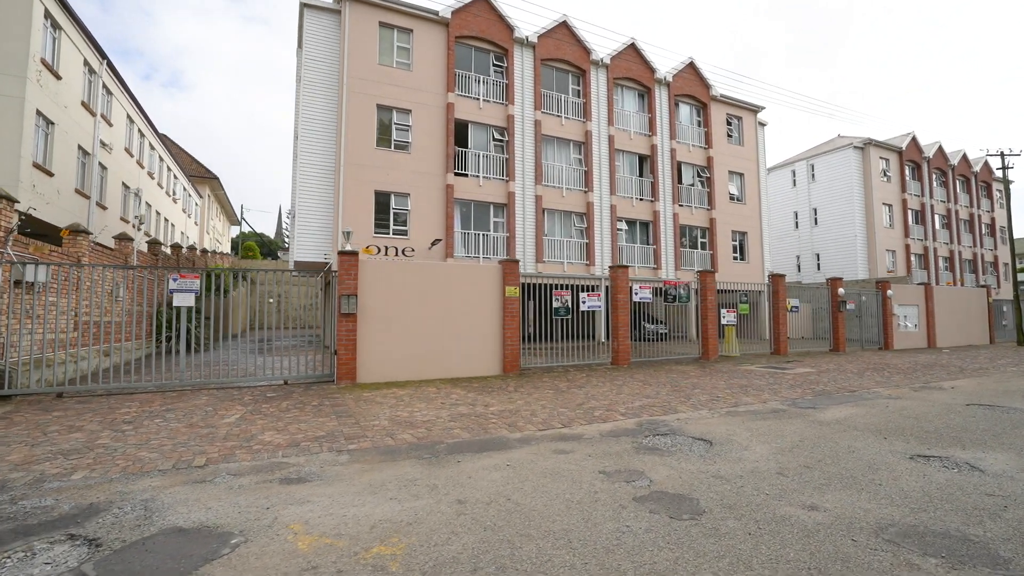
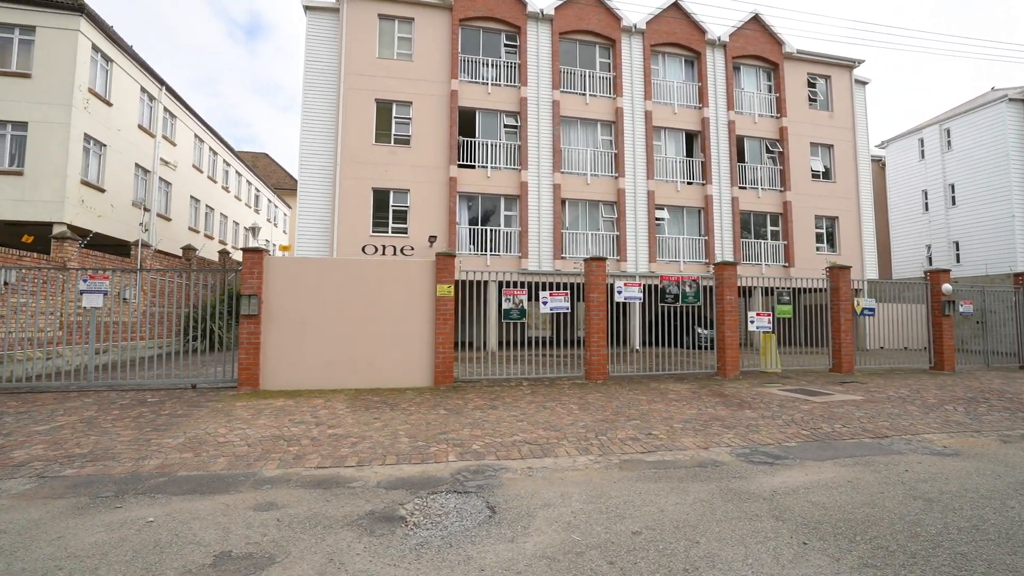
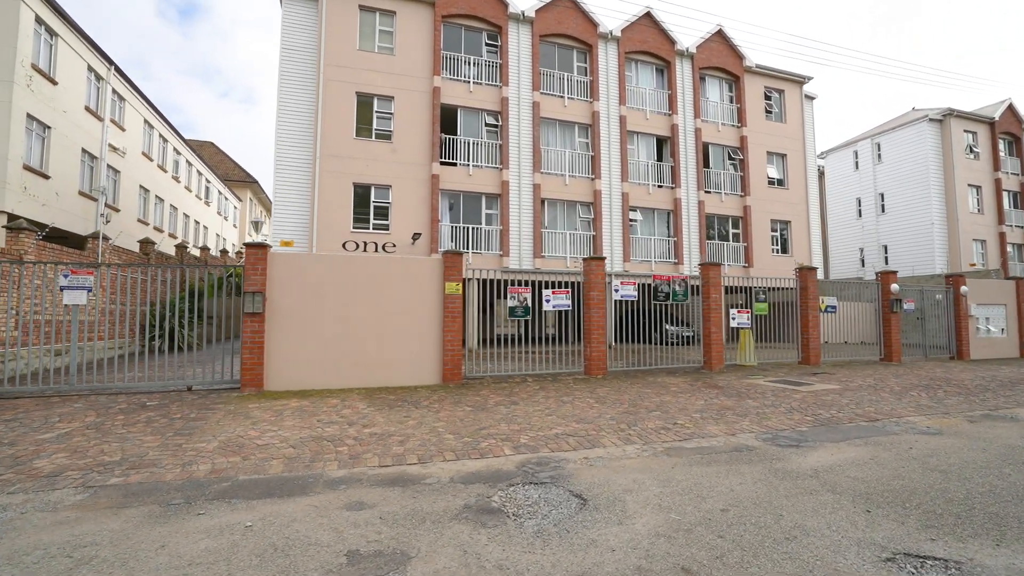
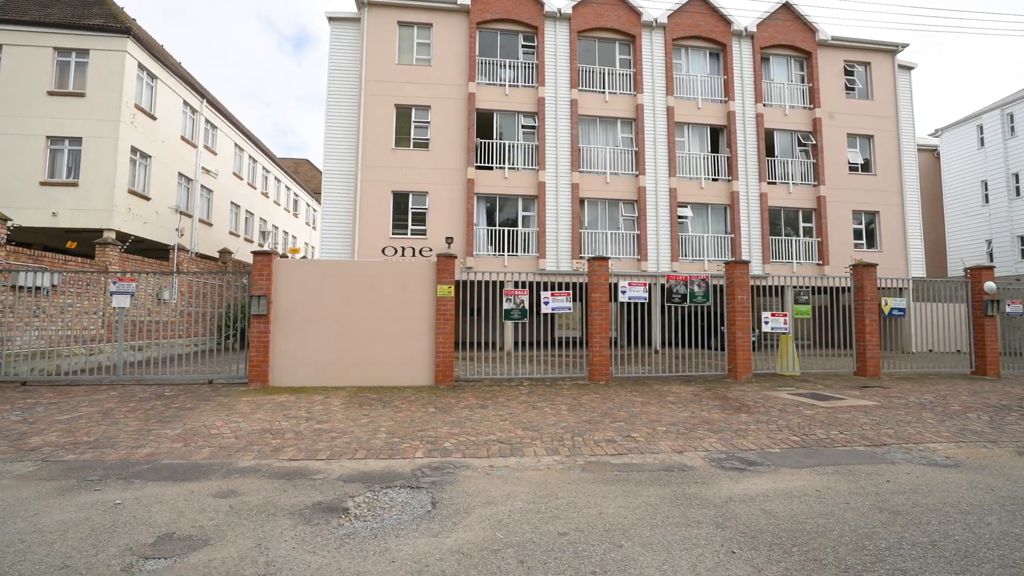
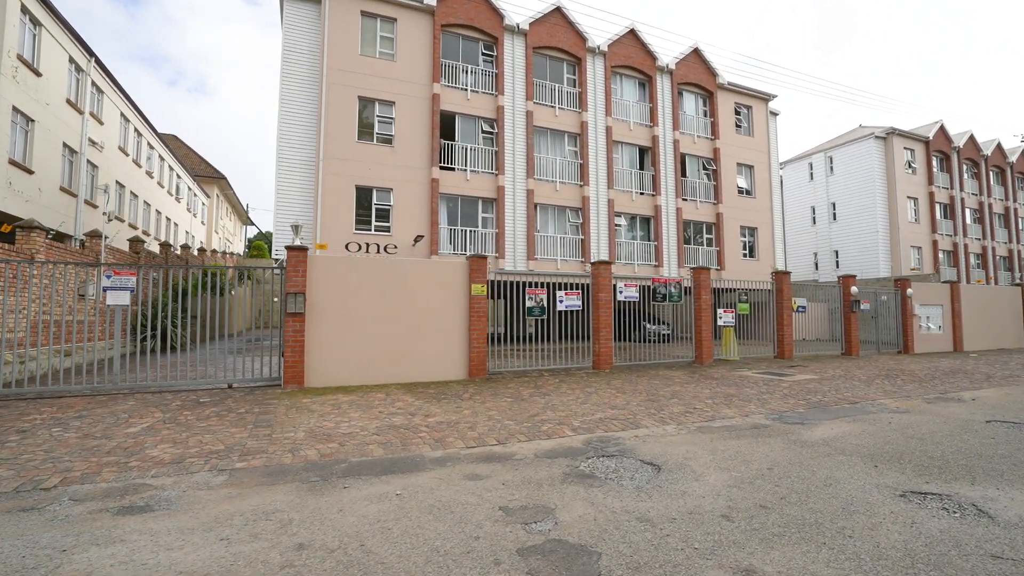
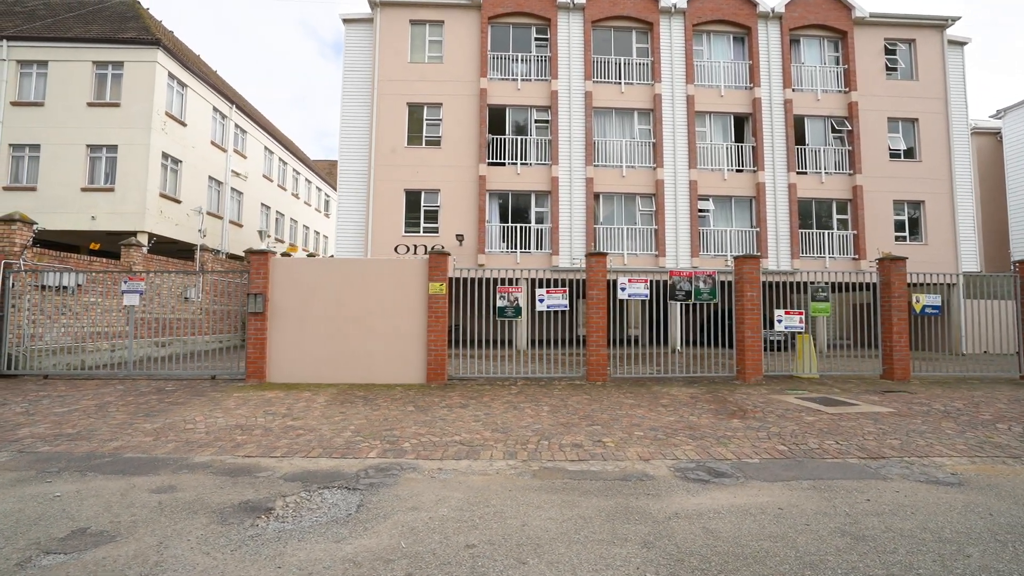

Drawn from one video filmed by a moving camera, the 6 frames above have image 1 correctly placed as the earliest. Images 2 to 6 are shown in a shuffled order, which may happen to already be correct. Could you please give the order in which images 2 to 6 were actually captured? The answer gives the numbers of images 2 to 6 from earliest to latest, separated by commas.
5, 3, 2, 4, 6
